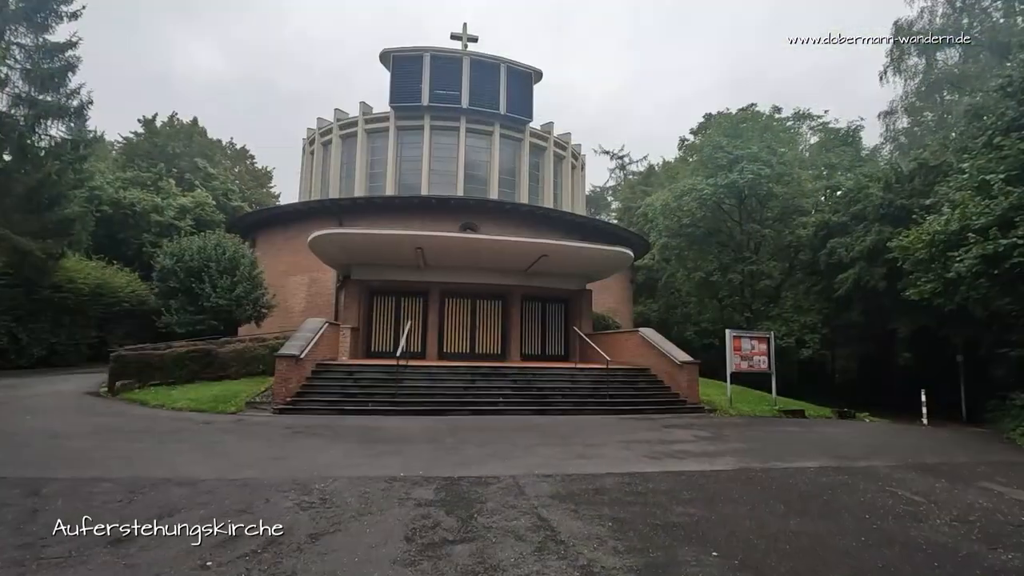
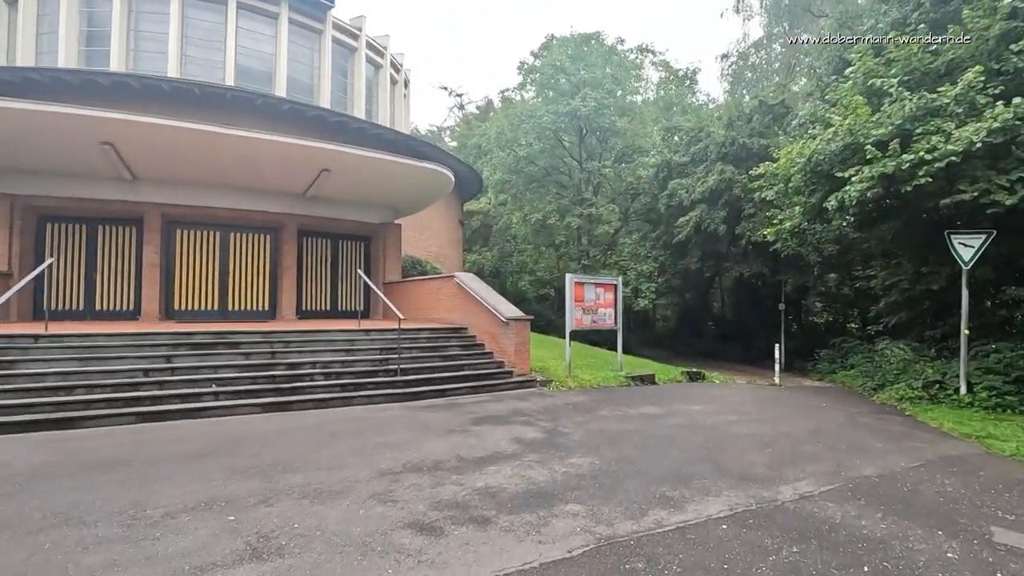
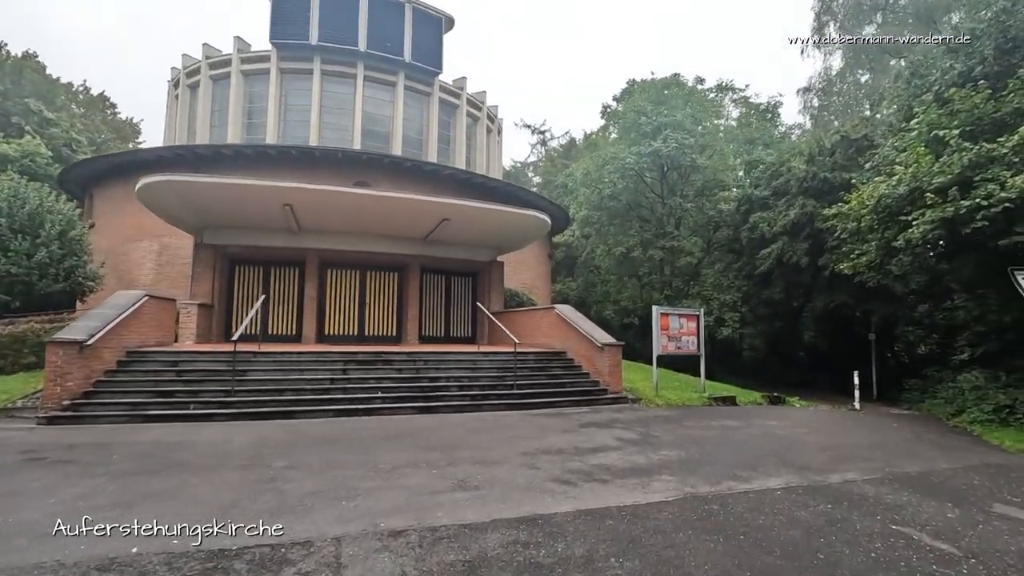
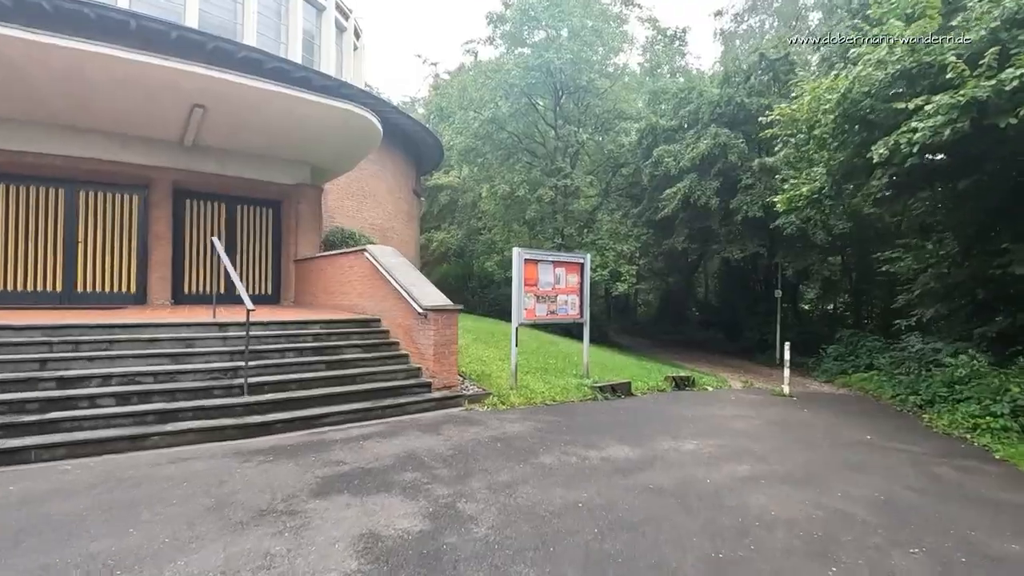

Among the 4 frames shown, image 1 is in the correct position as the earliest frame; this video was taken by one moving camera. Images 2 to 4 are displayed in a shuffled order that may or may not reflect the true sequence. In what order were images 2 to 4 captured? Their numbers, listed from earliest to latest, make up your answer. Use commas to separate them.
3, 2, 4
